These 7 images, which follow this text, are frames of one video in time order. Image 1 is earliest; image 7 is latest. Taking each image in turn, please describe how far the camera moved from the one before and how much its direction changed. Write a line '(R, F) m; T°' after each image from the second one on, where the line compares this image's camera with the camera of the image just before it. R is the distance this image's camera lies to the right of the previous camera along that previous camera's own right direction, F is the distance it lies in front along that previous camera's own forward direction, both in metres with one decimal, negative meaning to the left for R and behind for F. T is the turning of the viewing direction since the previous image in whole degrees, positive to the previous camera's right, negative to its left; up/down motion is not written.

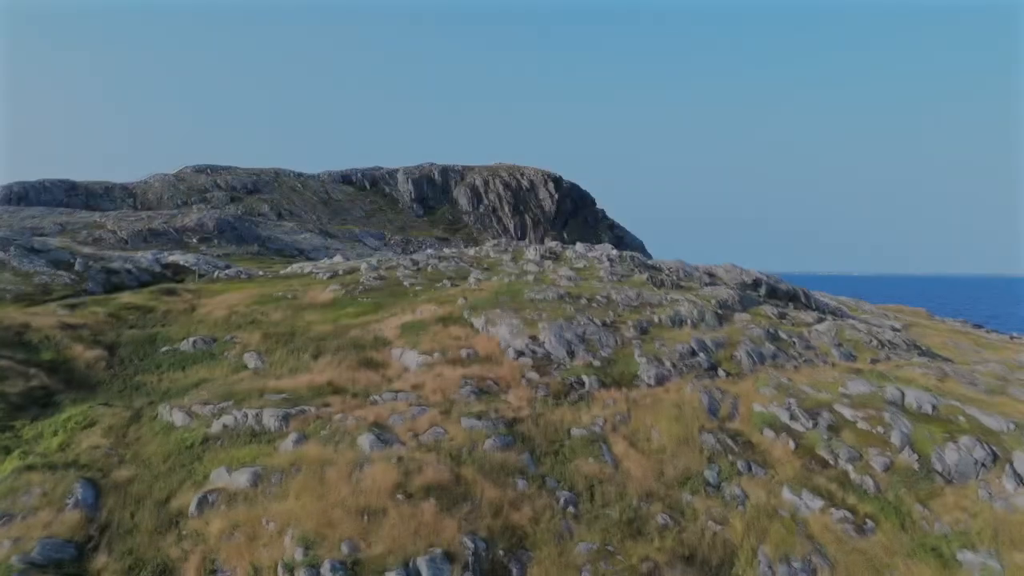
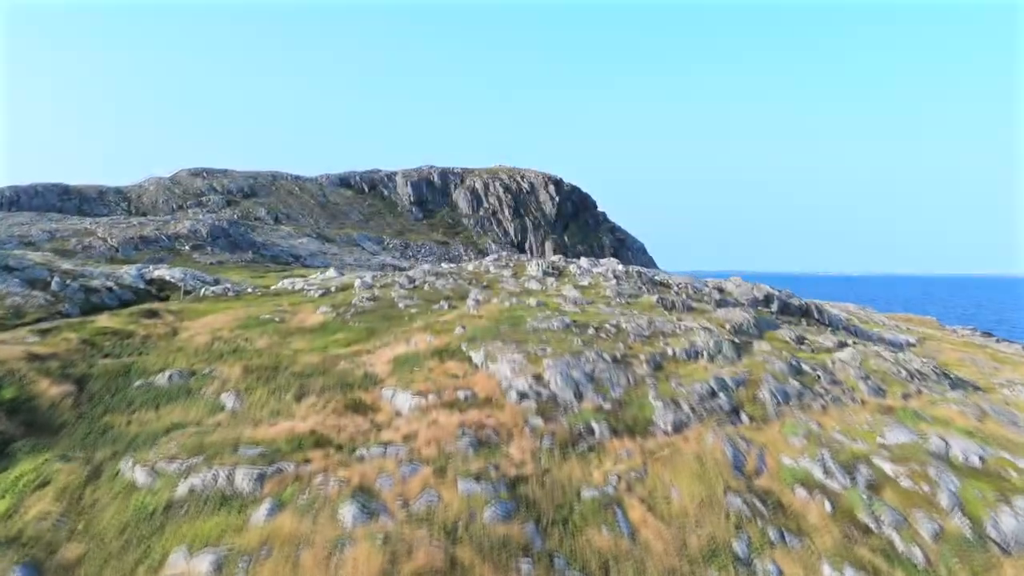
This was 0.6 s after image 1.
(-0.1, +2.6) m; 0°
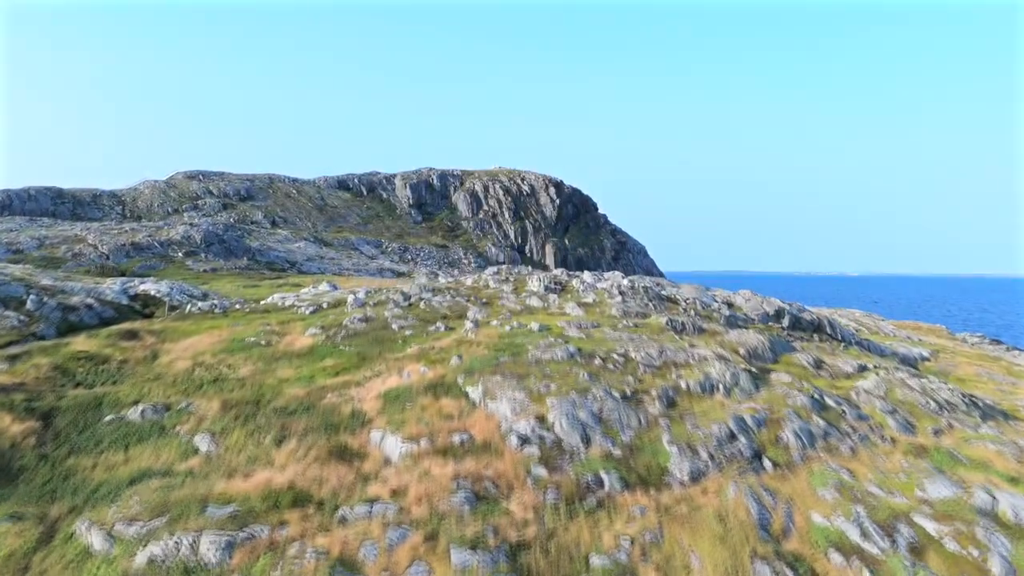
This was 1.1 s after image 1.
(0.0, +2.4) m; 0°
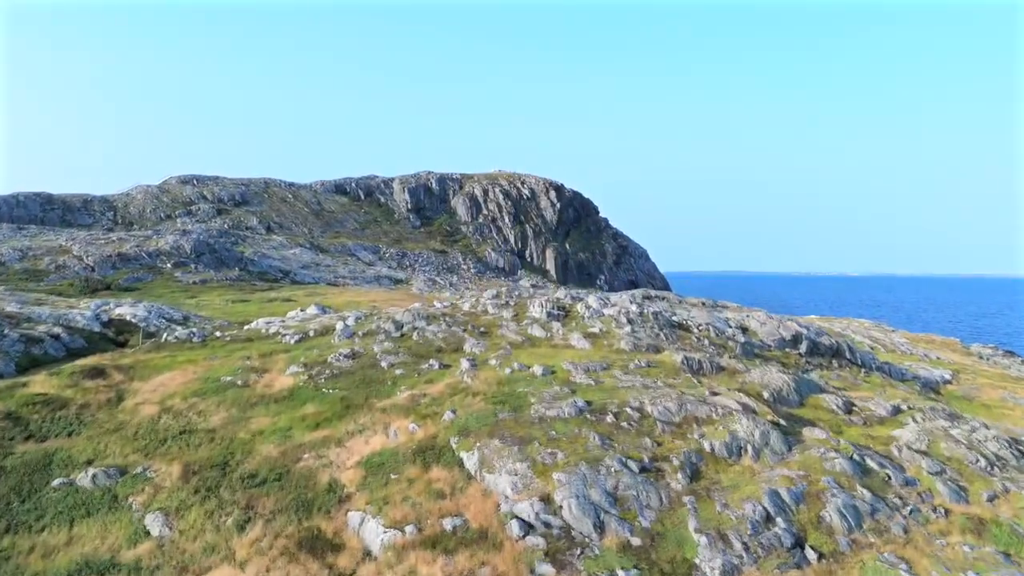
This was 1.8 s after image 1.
(0.0, +3.5) m; 0°
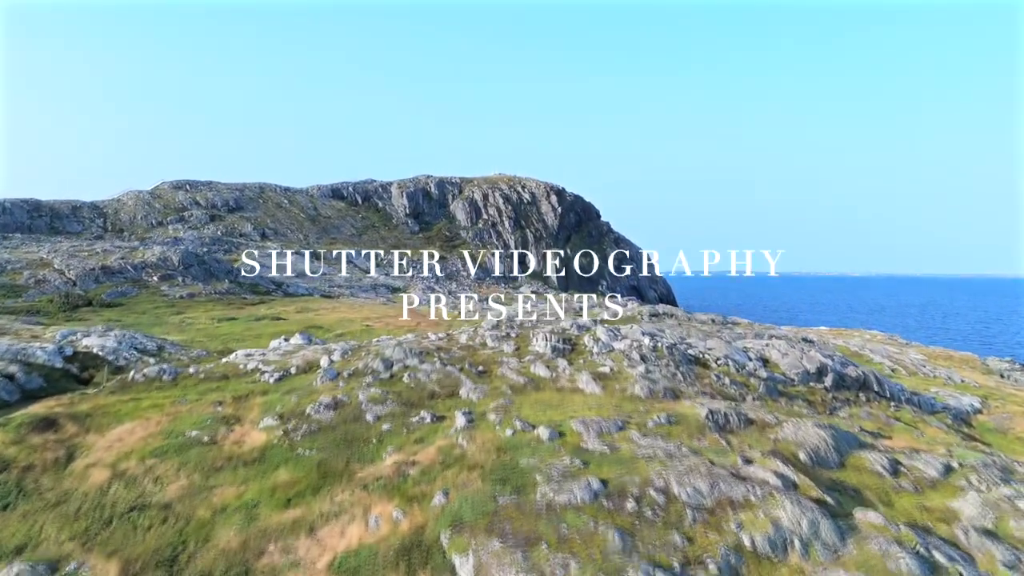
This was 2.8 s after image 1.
(-0.1, +4.2) m; 0°
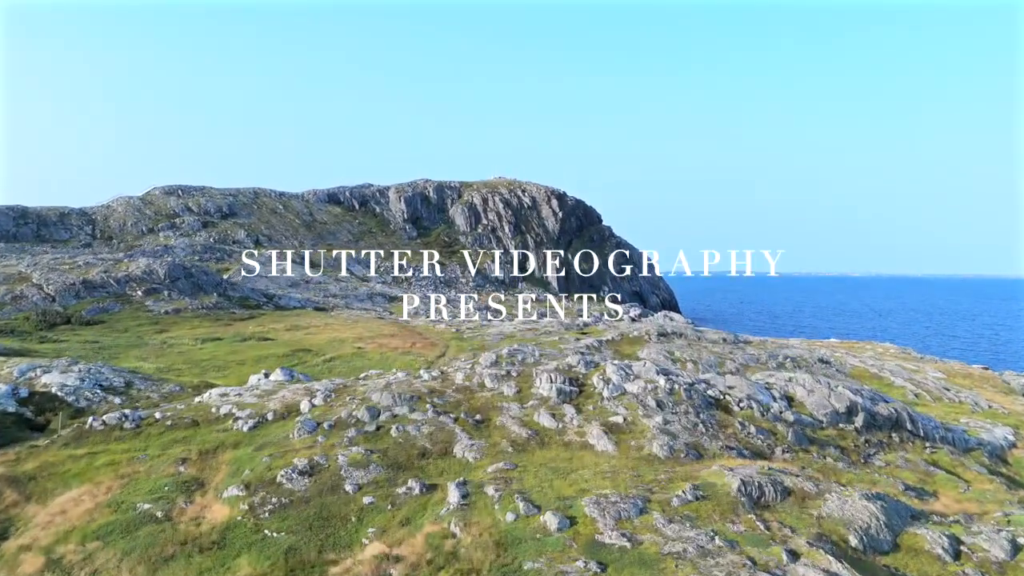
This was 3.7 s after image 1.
(-0.1, +4.3) m; 0°
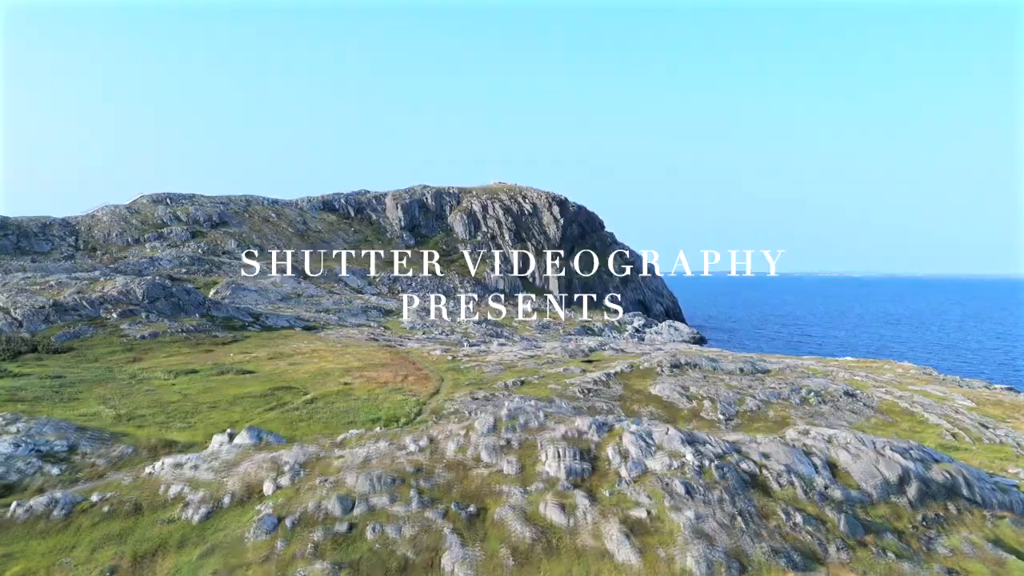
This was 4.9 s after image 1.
(0.0, +6.0) m; 0°
